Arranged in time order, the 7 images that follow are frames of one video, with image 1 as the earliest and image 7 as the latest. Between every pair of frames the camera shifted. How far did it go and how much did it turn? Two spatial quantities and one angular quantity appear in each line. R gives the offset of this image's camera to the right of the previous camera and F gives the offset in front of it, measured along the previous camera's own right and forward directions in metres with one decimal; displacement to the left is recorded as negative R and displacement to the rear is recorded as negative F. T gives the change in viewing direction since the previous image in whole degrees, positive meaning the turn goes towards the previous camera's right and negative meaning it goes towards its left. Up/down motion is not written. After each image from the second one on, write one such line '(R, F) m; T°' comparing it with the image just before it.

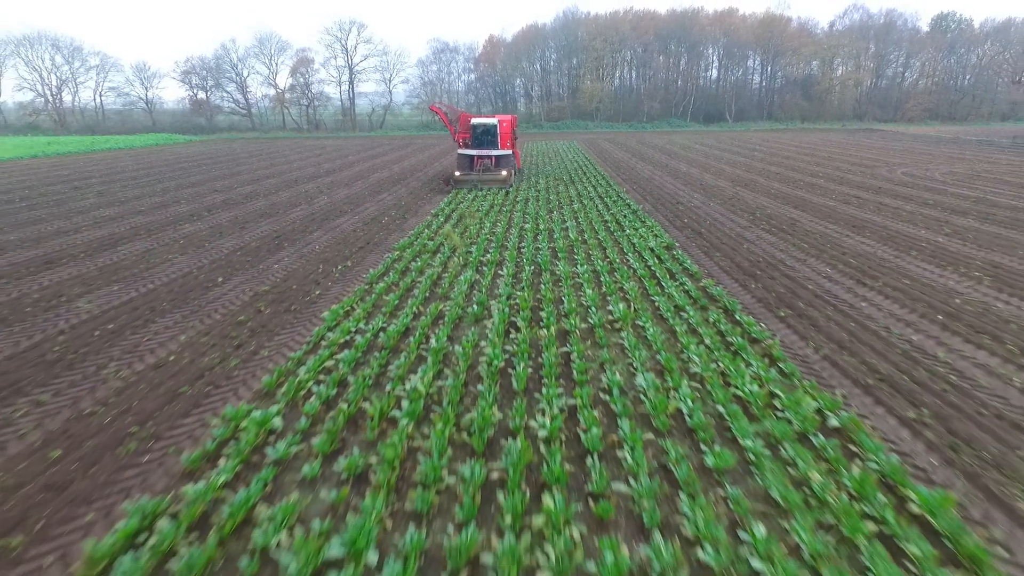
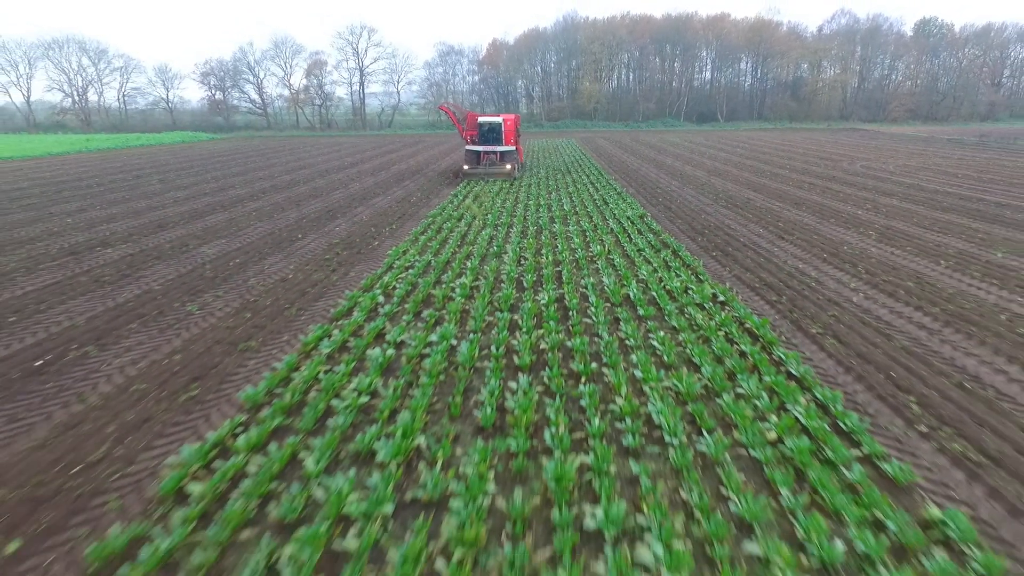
(-0.1, -2.9) m; 0°
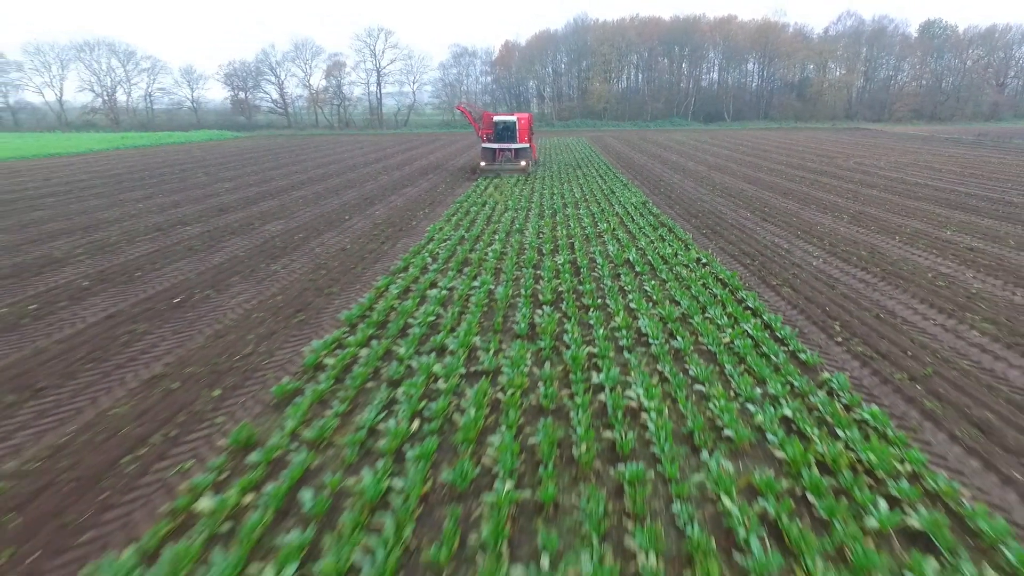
(-0.2, -1.8) m; -1°
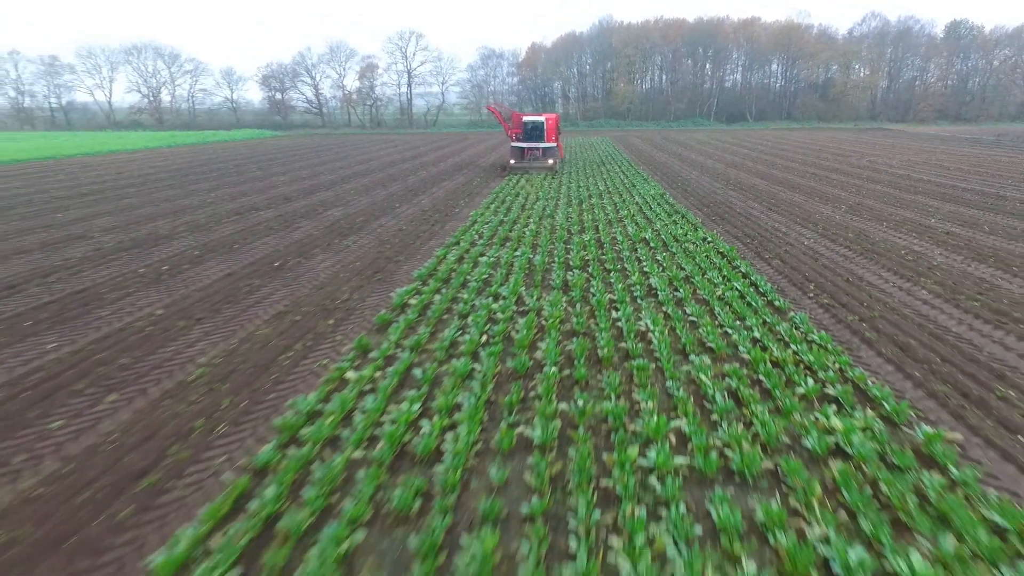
(-0.2, -1.7) m; -2°
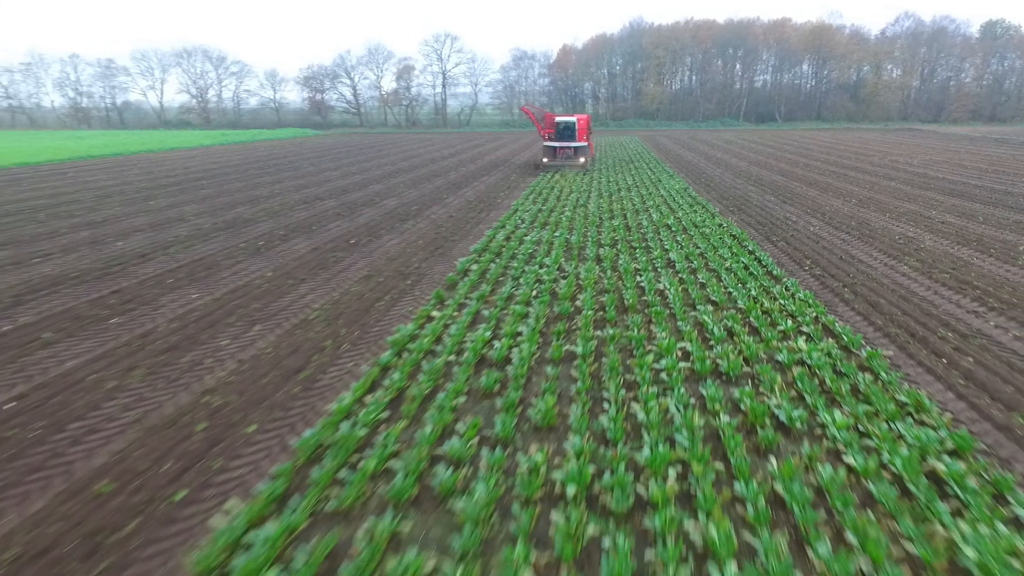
(-0.2, -1.7) m; -2°
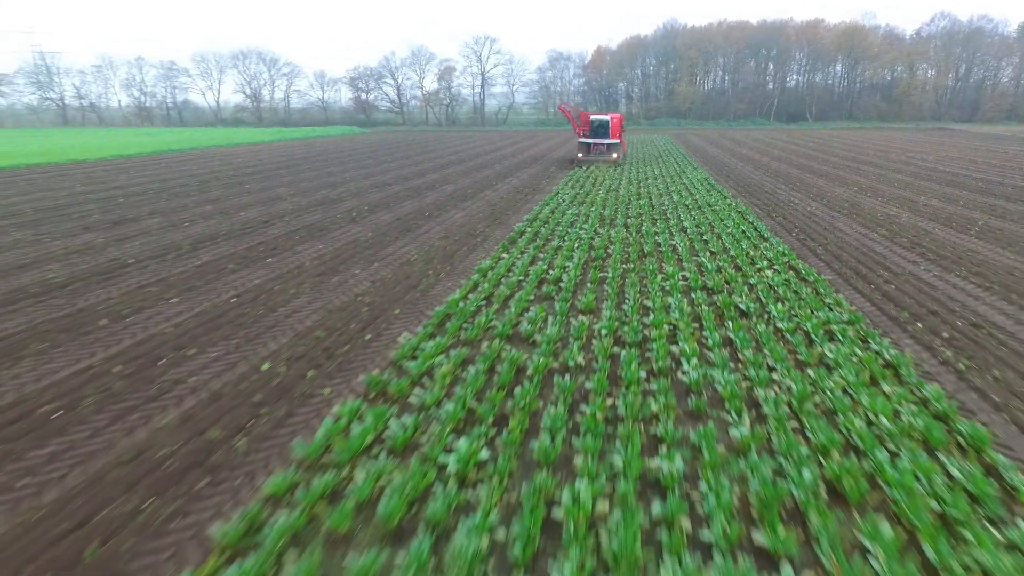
(-0.3, -2.6) m; -3°
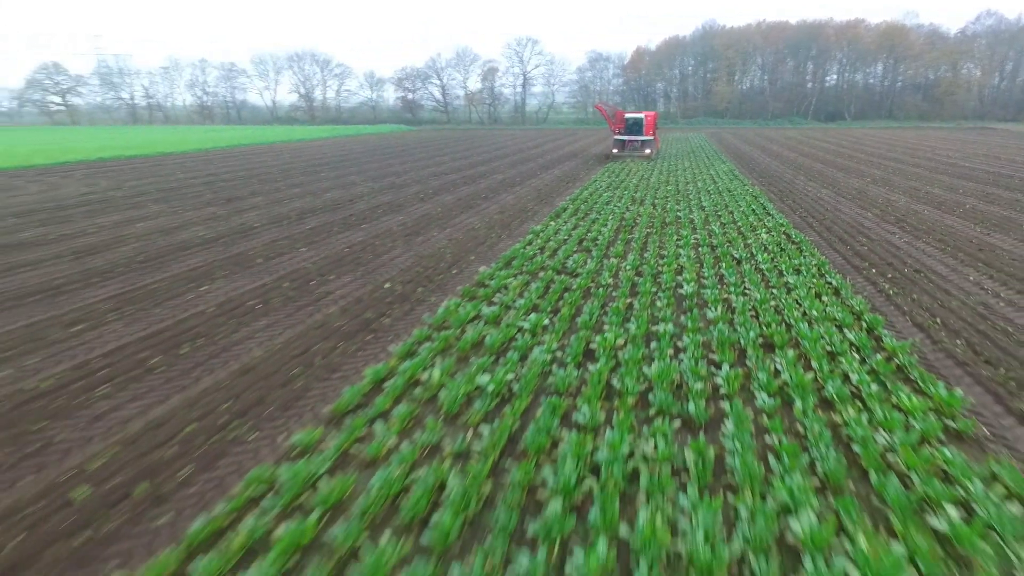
(-0.2, -2.4) m; -3°
